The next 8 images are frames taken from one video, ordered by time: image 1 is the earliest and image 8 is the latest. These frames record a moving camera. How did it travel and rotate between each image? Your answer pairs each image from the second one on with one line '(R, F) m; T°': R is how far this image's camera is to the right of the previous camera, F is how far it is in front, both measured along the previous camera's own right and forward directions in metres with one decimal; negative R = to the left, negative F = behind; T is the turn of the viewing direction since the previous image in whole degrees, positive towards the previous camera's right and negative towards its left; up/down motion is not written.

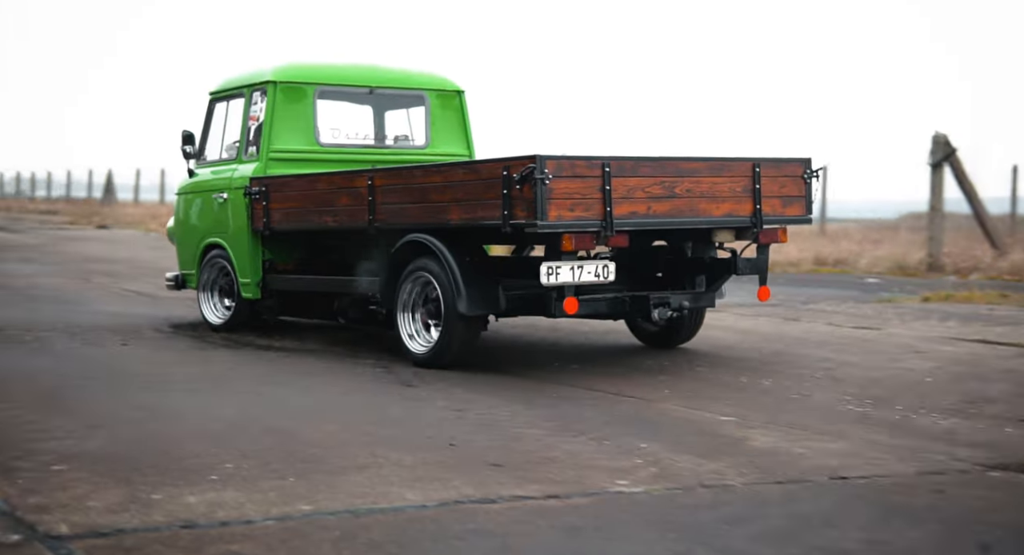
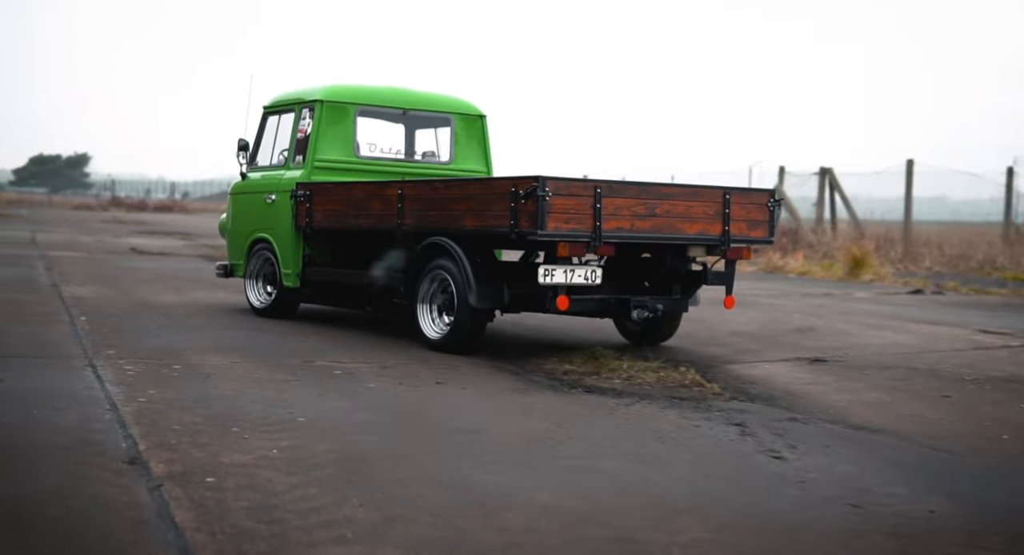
(-0.5, +1.6) m; -17°
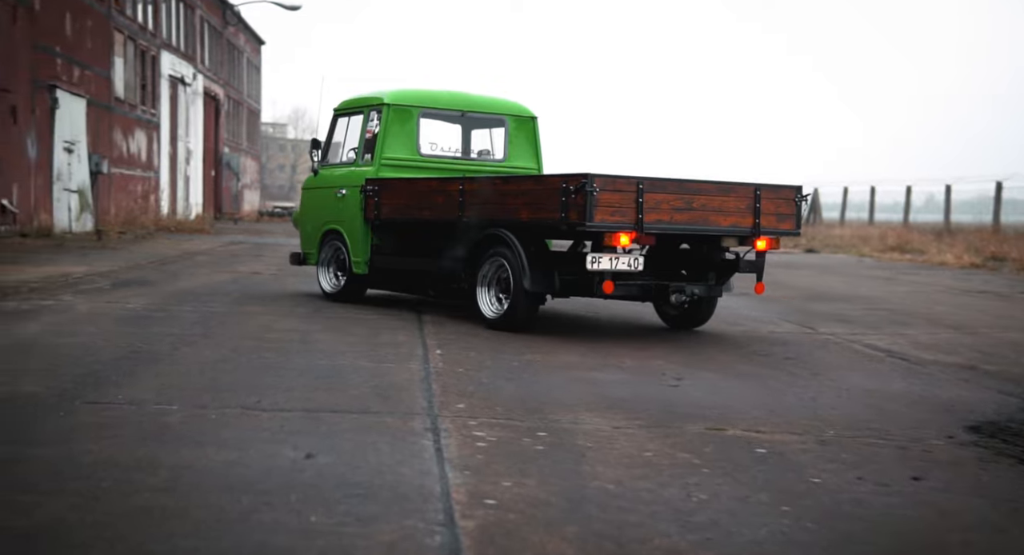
(-0.7, +2.3) m; -20°
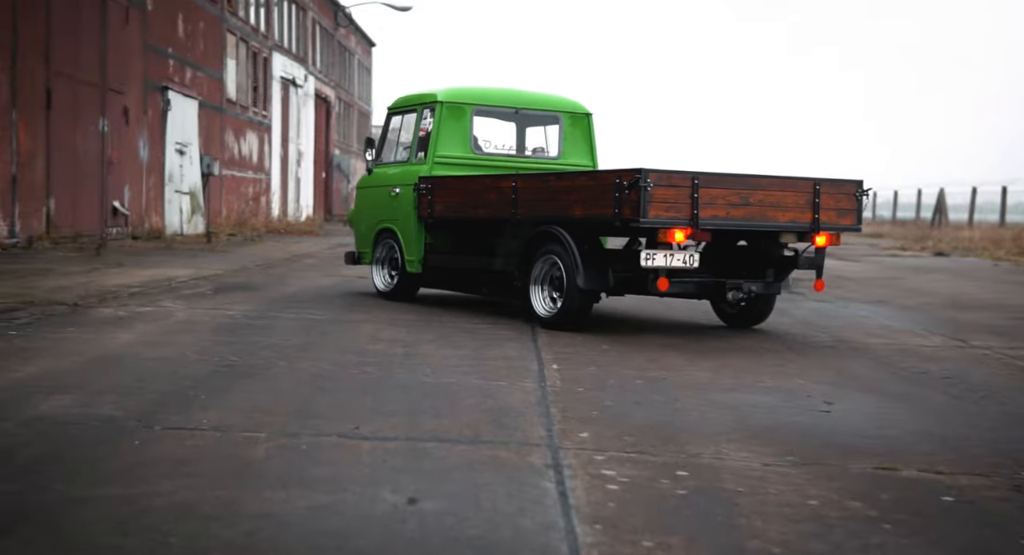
(-0.1, +0.8) m; -6°
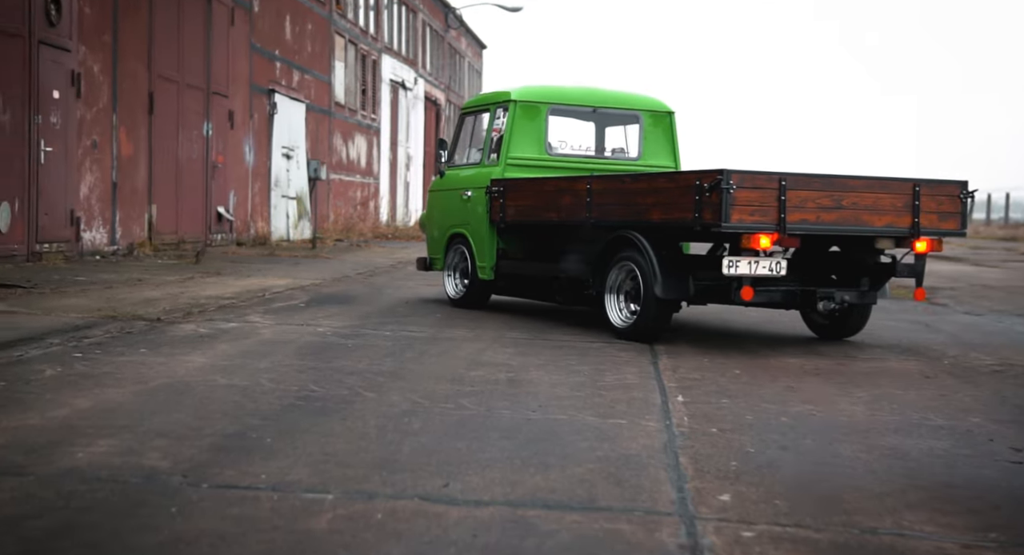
(-0.1, +1.0) m; -6°
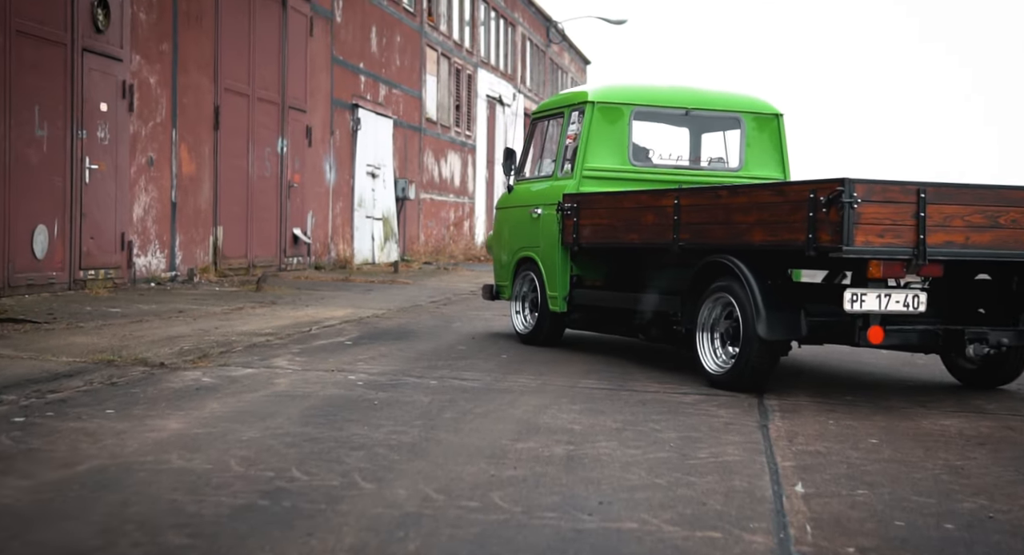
(+0.2, +1.6) m; -6°
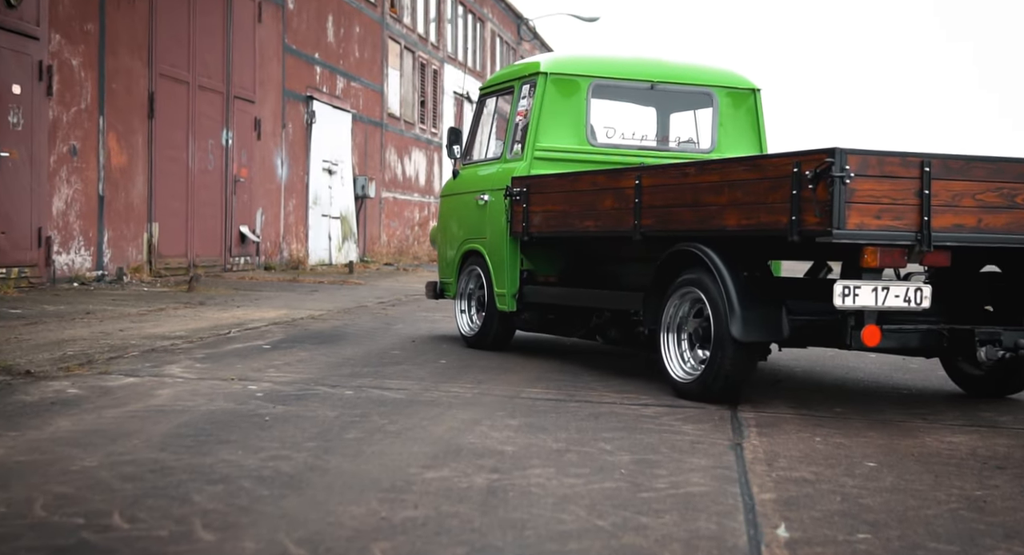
(+0.3, +1.0) m; +1°
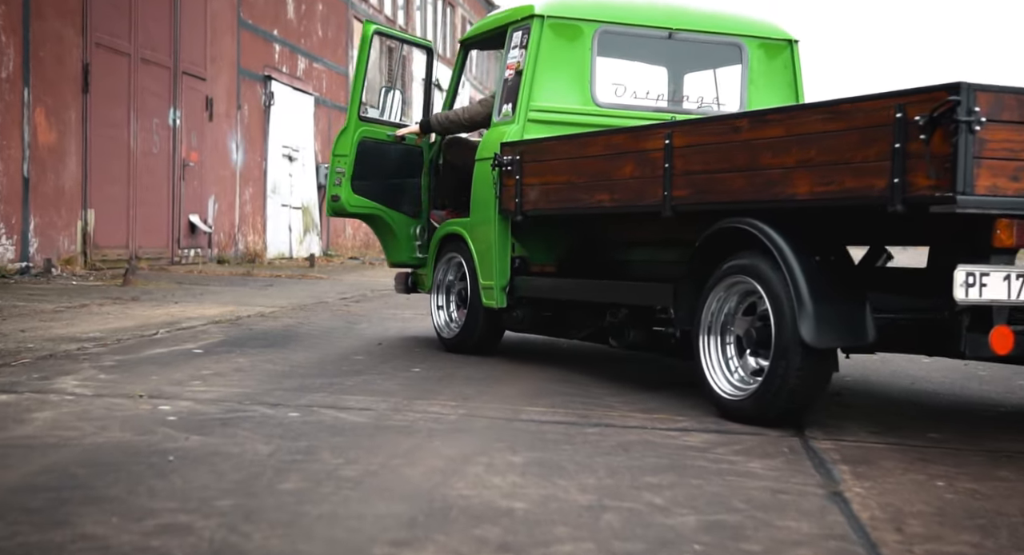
(-0.1, +1.4) m; +2°
